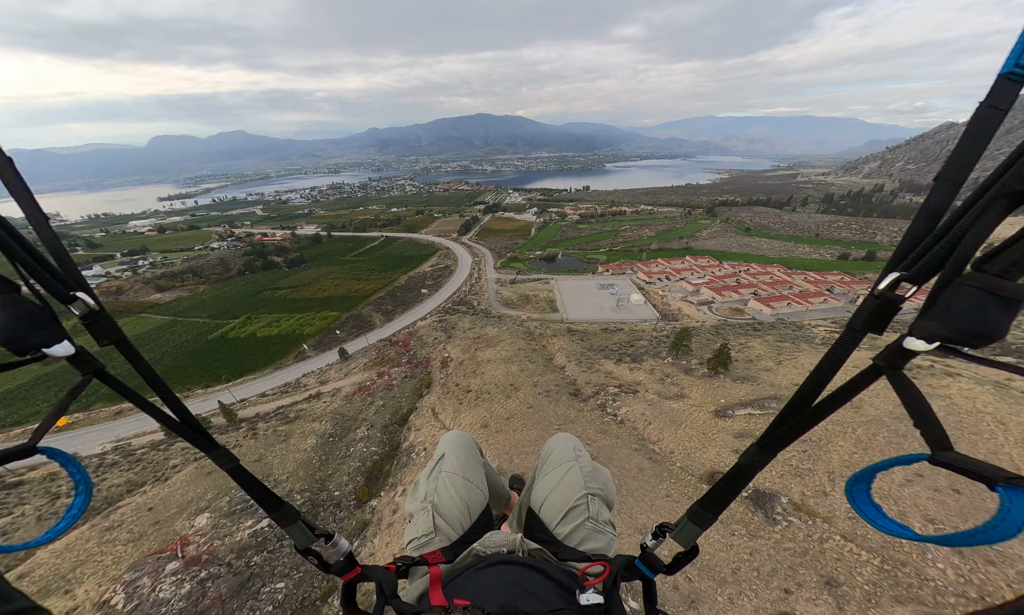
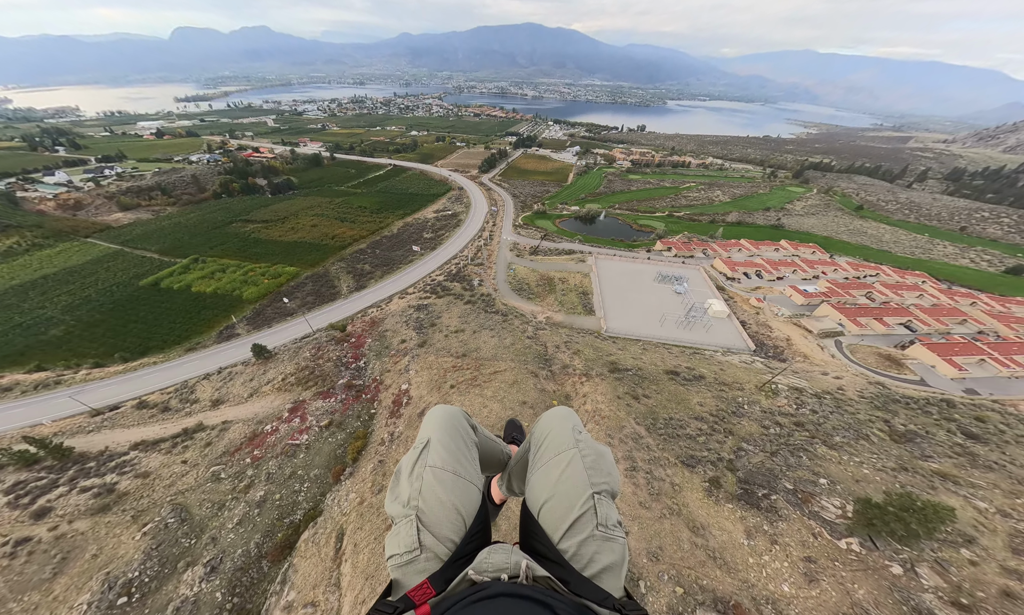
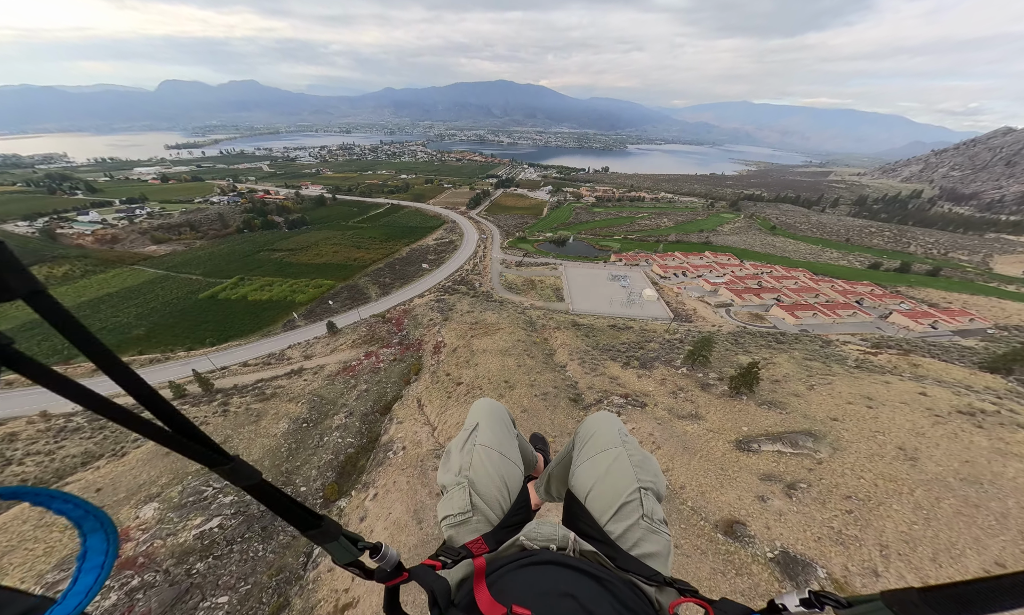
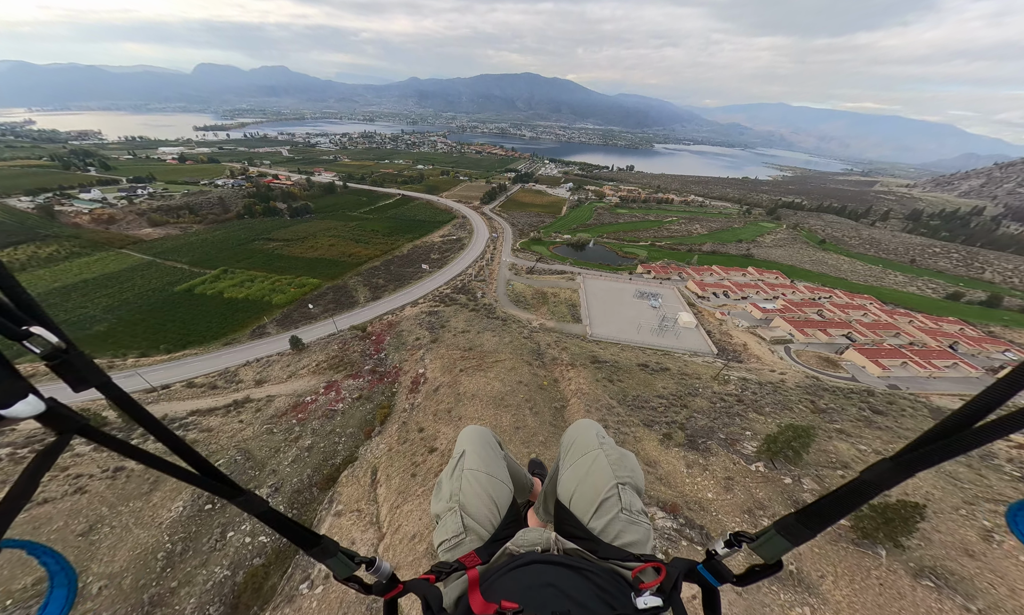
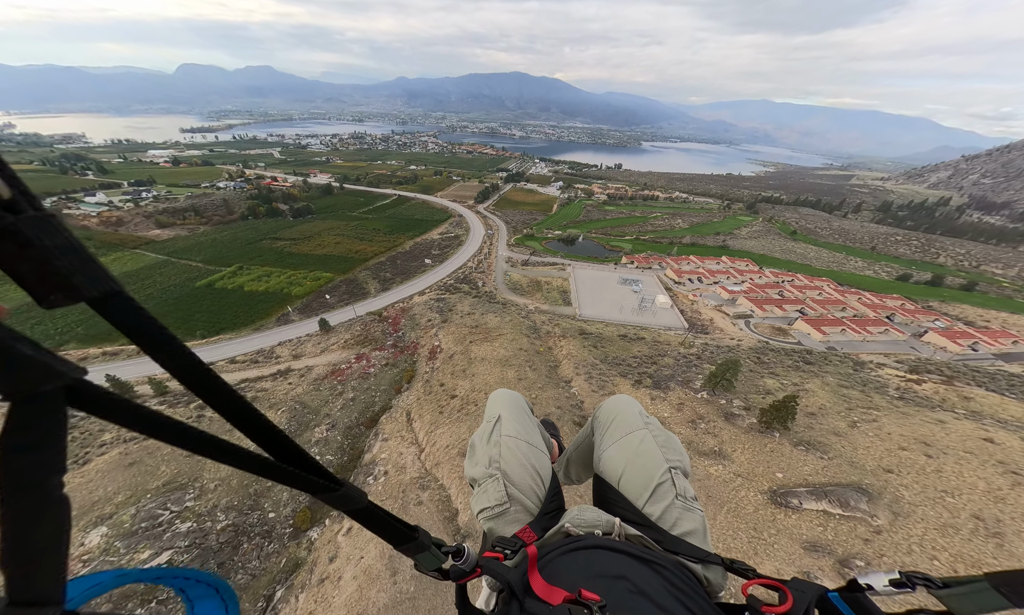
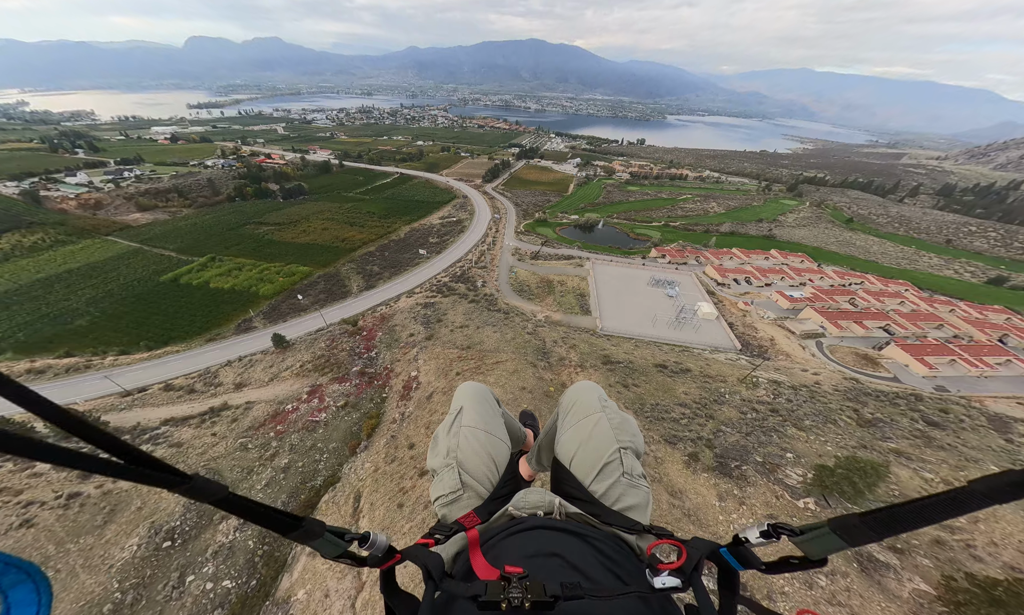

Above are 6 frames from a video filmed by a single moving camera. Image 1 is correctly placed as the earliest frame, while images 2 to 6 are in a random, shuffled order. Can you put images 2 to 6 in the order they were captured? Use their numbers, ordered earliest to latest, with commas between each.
3, 5, 4, 6, 2
